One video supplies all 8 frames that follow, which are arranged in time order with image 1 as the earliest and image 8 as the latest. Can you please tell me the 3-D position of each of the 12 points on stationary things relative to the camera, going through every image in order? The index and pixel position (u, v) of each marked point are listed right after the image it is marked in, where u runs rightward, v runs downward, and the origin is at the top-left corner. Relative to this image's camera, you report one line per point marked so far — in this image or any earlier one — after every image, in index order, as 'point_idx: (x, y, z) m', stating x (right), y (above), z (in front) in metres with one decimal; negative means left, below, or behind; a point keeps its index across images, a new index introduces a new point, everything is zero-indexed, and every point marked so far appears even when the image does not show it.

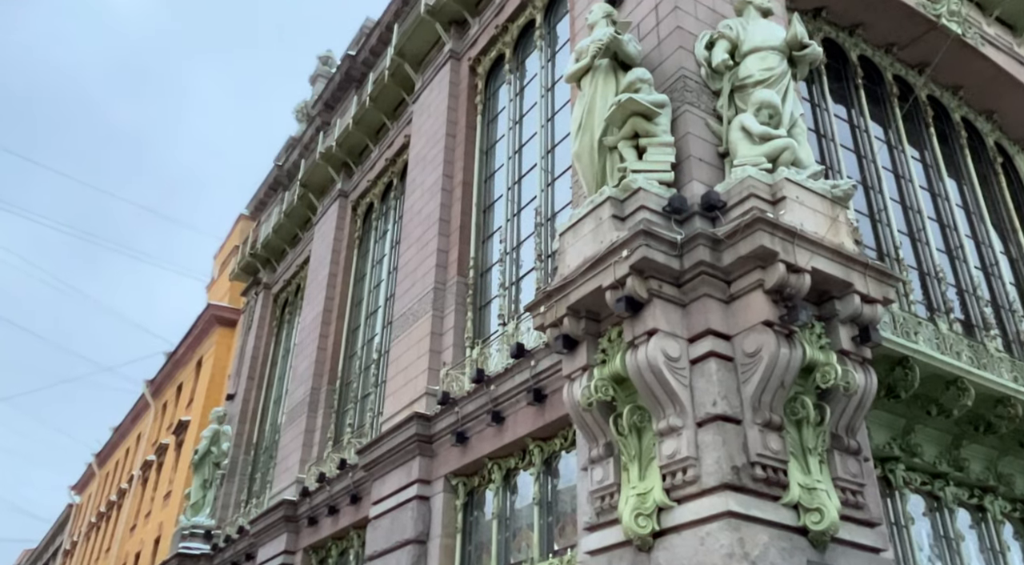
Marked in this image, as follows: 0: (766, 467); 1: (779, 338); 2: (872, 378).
0: (+2.0, -1.5, +7.0) m
1: (+2.3, -0.5, +7.5) m
2: (+3.2, -0.9, +7.9) m
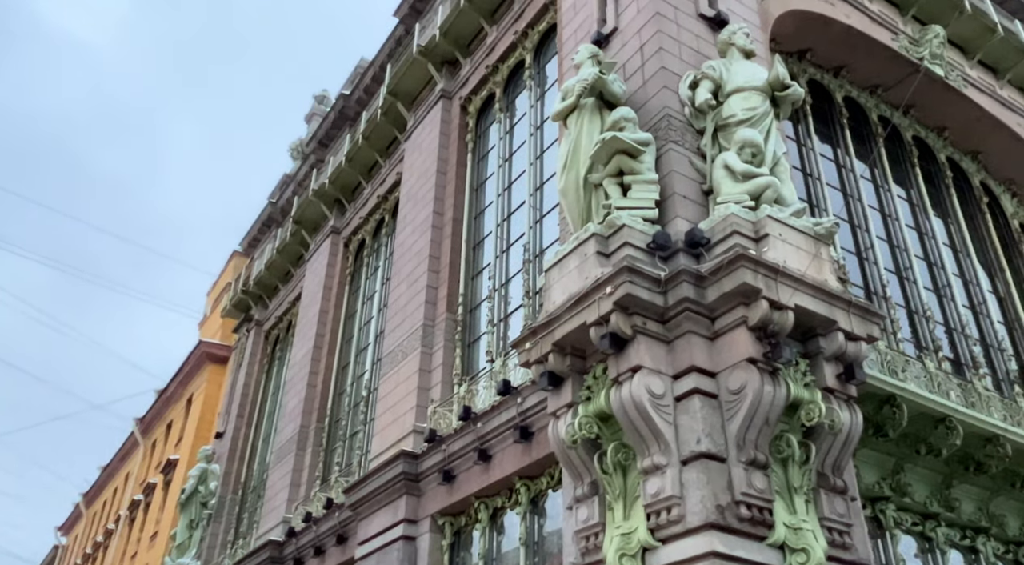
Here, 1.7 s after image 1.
0: (+1.9, -1.8, +6.9) m
1: (+2.1, -0.8, +7.4) m
2: (+3.1, -1.2, +7.9) m
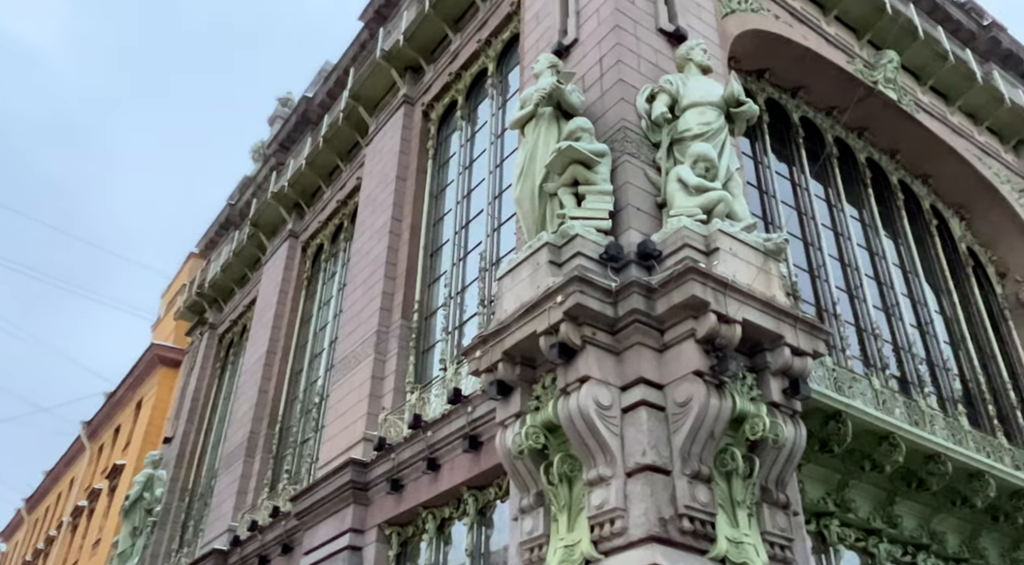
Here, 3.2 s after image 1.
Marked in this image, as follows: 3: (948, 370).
0: (+1.4, -1.9, +6.9) m
1: (+1.7, -0.9, +7.4) m
2: (+2.6, -1.3, +7.9) m
3: (+7.6, -1.5, +15.2) m
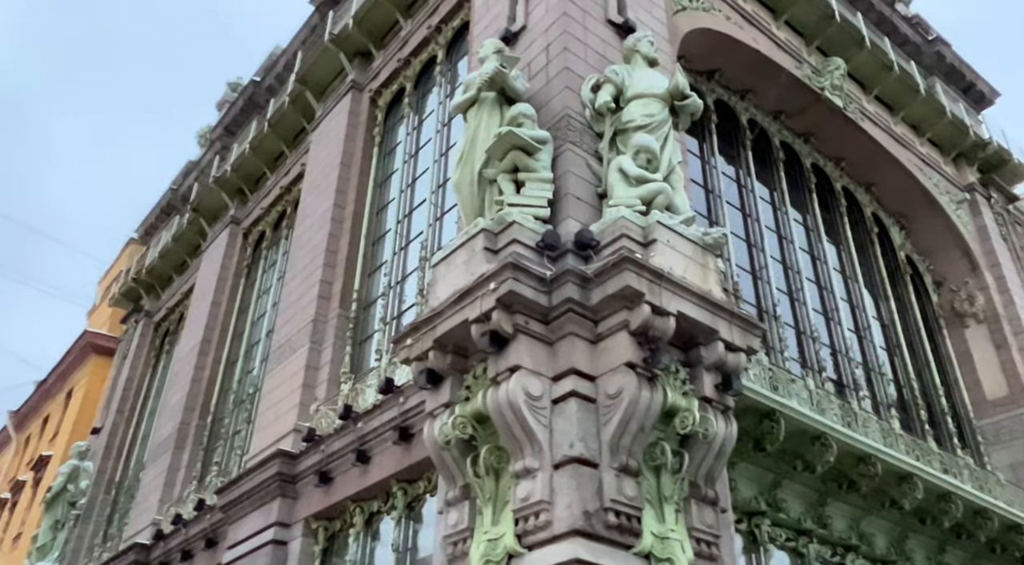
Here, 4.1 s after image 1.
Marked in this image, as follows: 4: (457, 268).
0: (+0.8, -1.8, +6.8) m
1: (+1.1, -0.8, +7.3) m
2: (+2.0, -1.3, +7.8) m
3: (+6.5, -1.6, +15.4) m
4: (-0.5, +0.1, +8.5) m
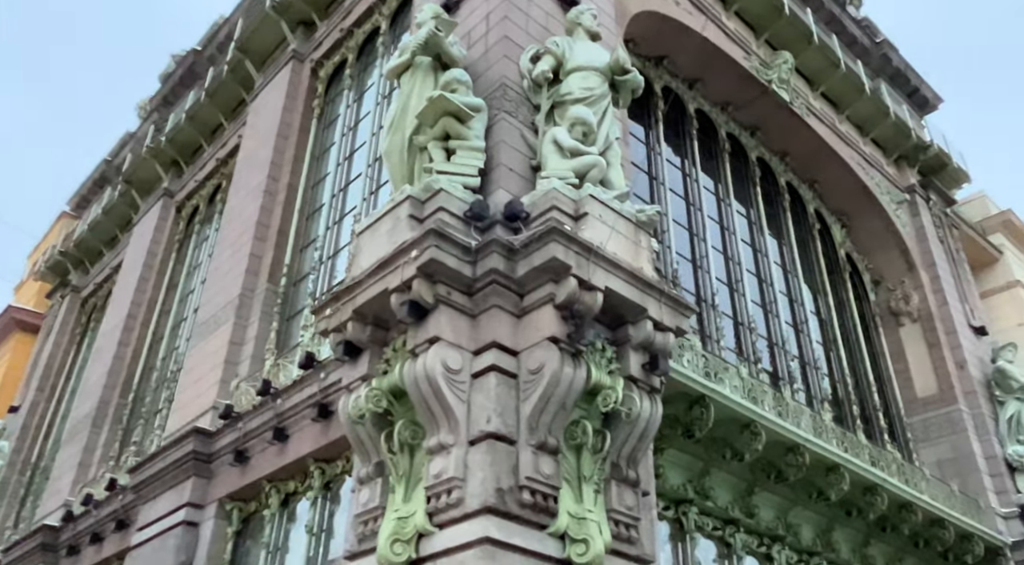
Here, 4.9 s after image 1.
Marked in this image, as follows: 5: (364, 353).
0: (+0.2, -1.5, +6.5) m
1: (+0.4, -0.6, +7.0) m
2: (+1.3, -1.1, +7.6) m
3: (+5.4, -1.5, +15.4) m
4: (-1.2, +0.4, +8.1) m
5: (-1.3, -0.6, +7.8) m
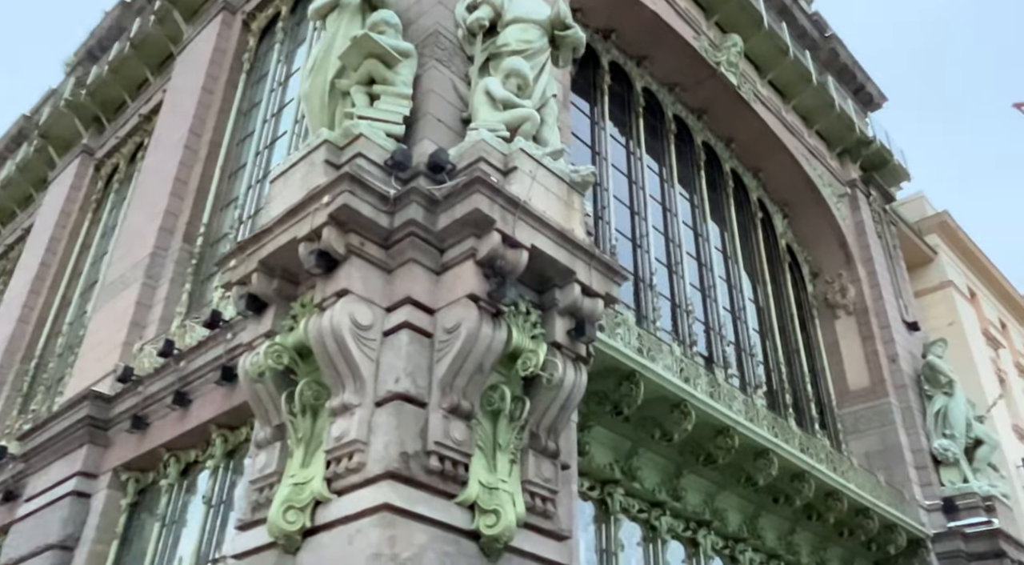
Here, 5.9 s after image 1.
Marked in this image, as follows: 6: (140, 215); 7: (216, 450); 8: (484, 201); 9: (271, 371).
0: (-0.5, -1.2, +6.0) m
1: (-0.2, -0.2, +6.5) m
2: (+0.6, -0.8, +7.1) m
3: (+4.2, -1.3, +15.2) m
4: (-1.9, +0.9, +7.5) m
5: (-2.0, -0.2, +7.2) m
6: (-5.6, +0.9, +13.4) m
7: (-3.0, -1.7, +8.8) m
8: (-0.2, +0.6, +6.7) m
9: (-1.9, -0.7, +6.8) m
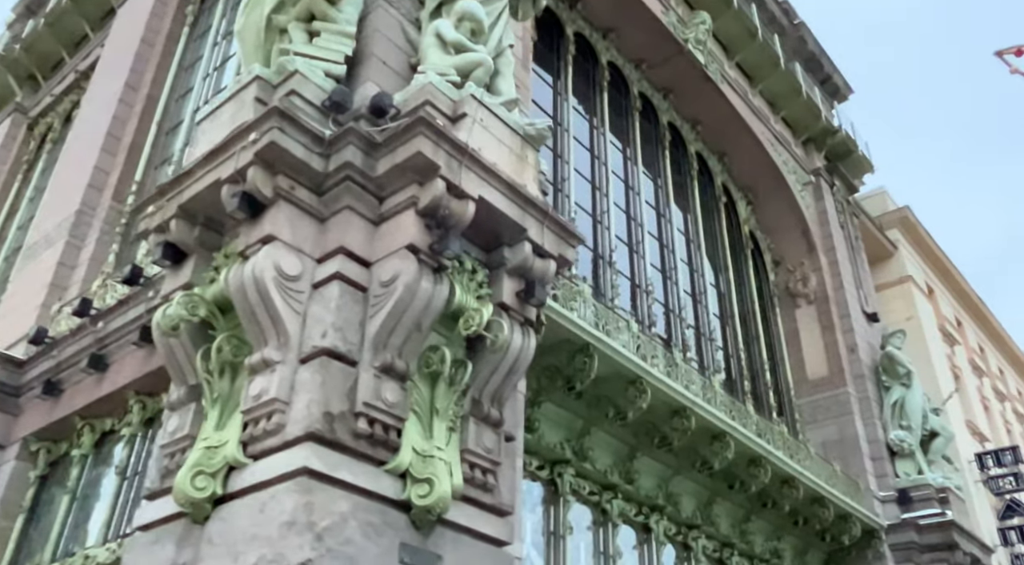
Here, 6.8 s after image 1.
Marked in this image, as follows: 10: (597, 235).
0: (-0.9, -0.9, +5.4) m
1: (-0.6, +0.1, +6.0) m
2: (+0.2, -0.4, +6.6) m
3: (+3.4, -1.0, +14.8) m
4: (-2.3, +1.2, +6.8) m
5: (-2.4, +0.2, +6.6) m
6: (-6.3, +1.5, +12.6) m
7: (-3.5, -1.2, +8.1) m
8: (-0.6, +1.0, +6.1) m
9: (-2.3, -0.3, +6.1) m
10: (+1.2, +0.7, +12.8) m
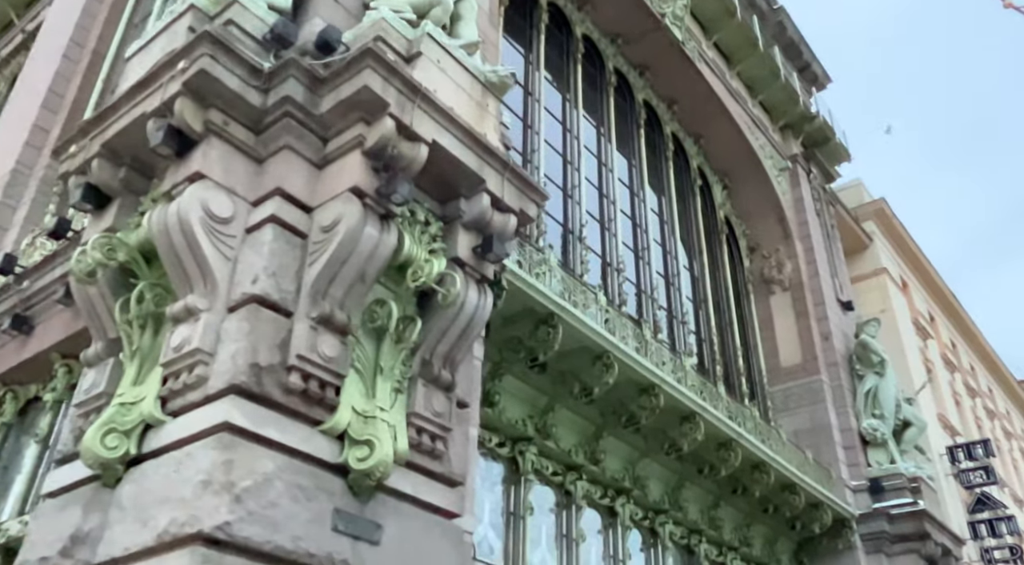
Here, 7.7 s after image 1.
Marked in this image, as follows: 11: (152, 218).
0: (-1.1, -0.5, +4.9) m
1: (-0.9, +0.4, +5.4) m
2: (-0.2, -0.1, +6.1) m
3: (+2.8, -0.7, +14.4) m
4: (-2.6, +1.6, +6.3) m
5: (-2.7, +0.5, +6.0) m
6: (-6.7, +1.9, +11.9) m
7: (-3.9, -0.9, +7.5) m
8: (-0.9, +1.3, +5.6) m
9: (-2.6, +0.1, +5.6) m
10: (+0.7, +1.0, +12.4) m
11: (-2.2, +0.4, +5.4) m
